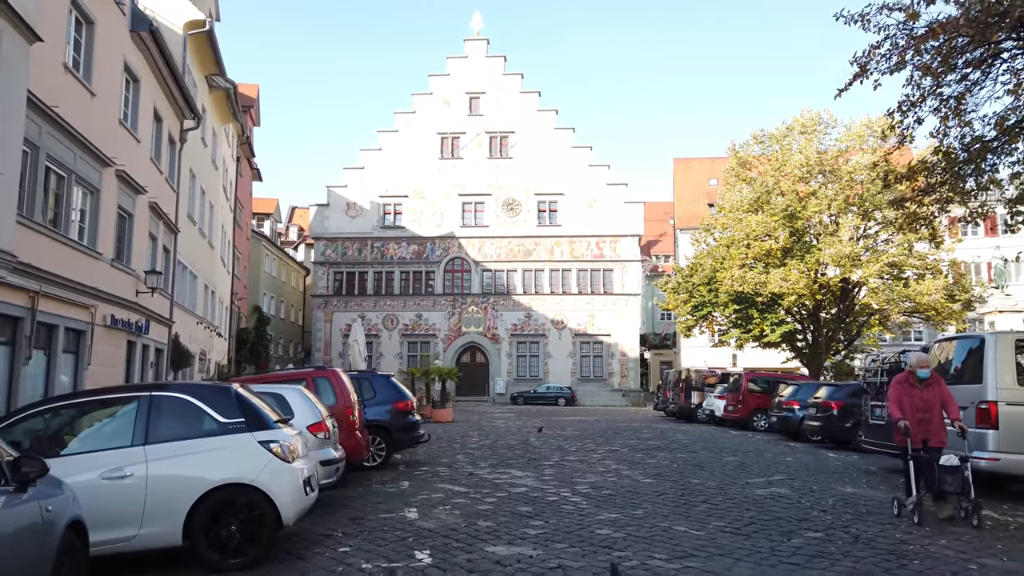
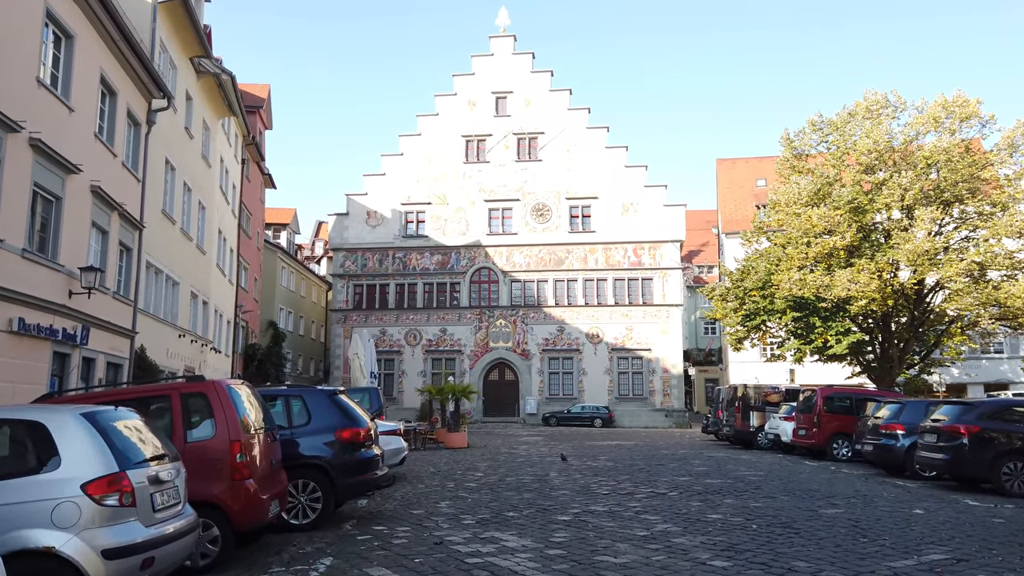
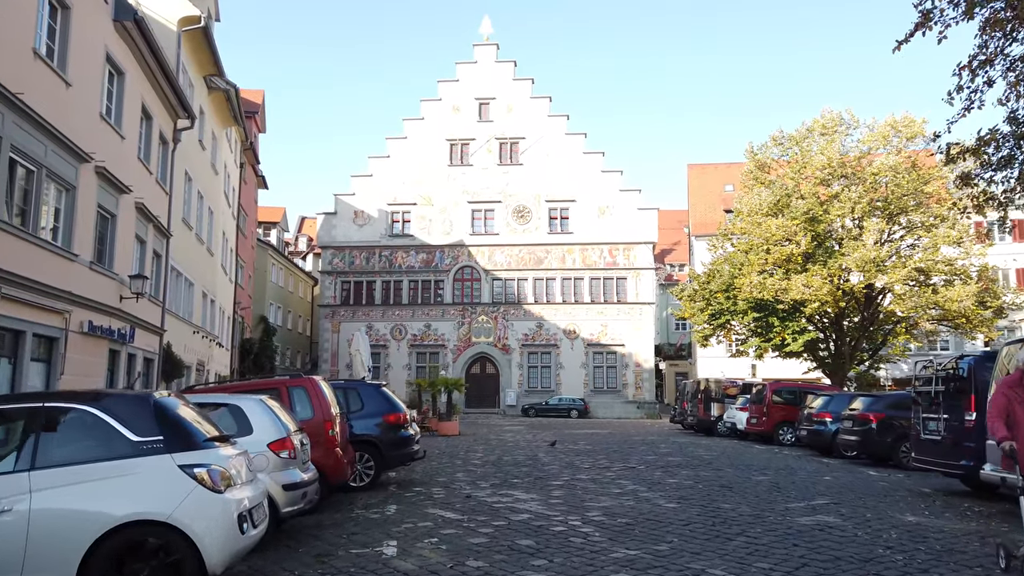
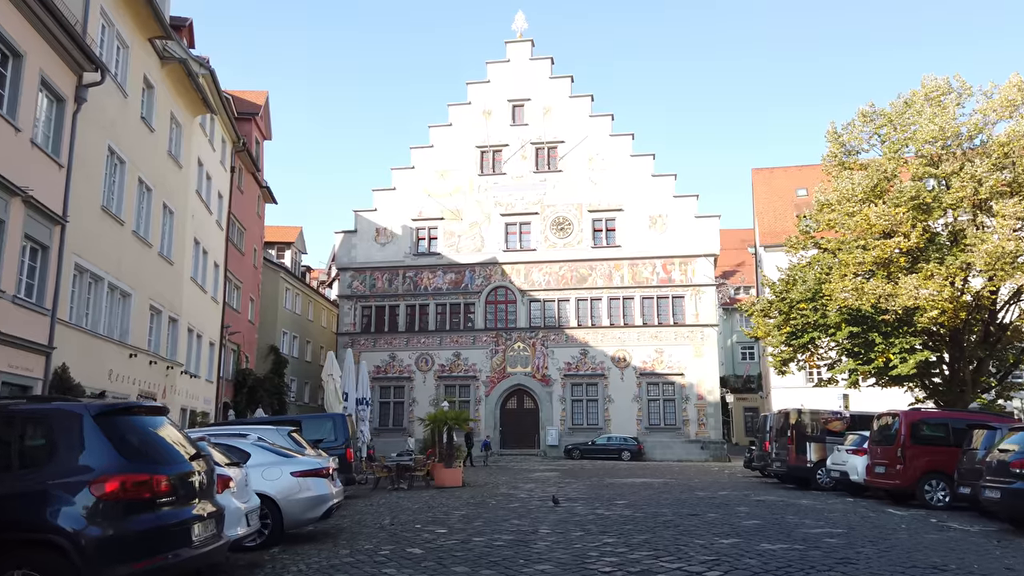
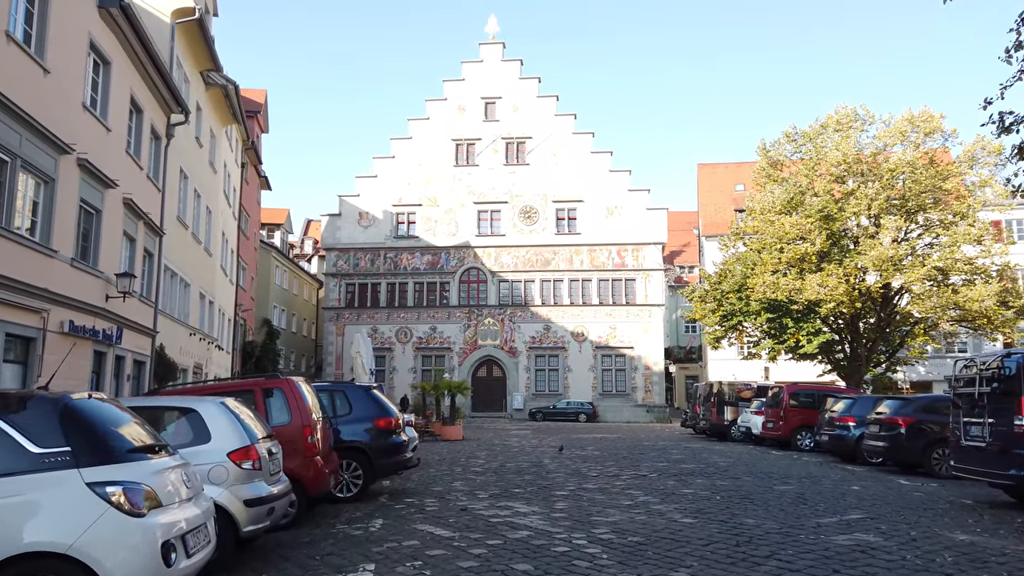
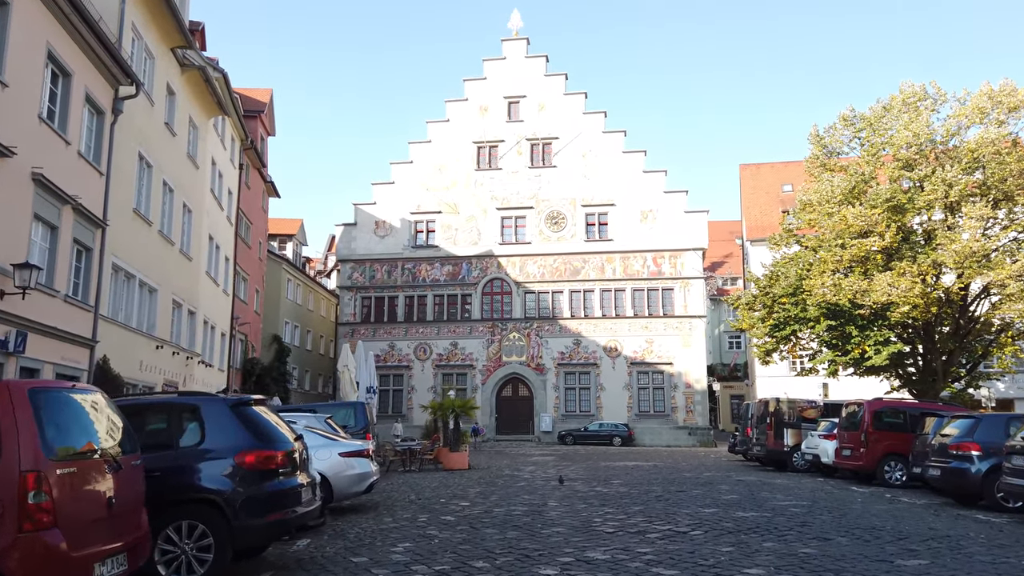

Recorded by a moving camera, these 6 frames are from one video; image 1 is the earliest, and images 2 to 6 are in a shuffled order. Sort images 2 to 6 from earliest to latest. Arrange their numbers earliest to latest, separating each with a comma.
3, 5, 2, 6, 4
